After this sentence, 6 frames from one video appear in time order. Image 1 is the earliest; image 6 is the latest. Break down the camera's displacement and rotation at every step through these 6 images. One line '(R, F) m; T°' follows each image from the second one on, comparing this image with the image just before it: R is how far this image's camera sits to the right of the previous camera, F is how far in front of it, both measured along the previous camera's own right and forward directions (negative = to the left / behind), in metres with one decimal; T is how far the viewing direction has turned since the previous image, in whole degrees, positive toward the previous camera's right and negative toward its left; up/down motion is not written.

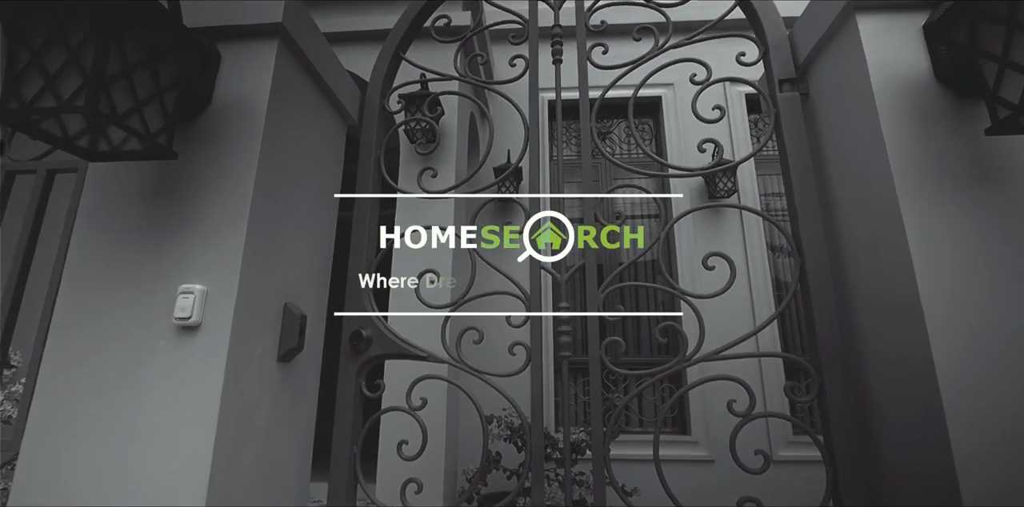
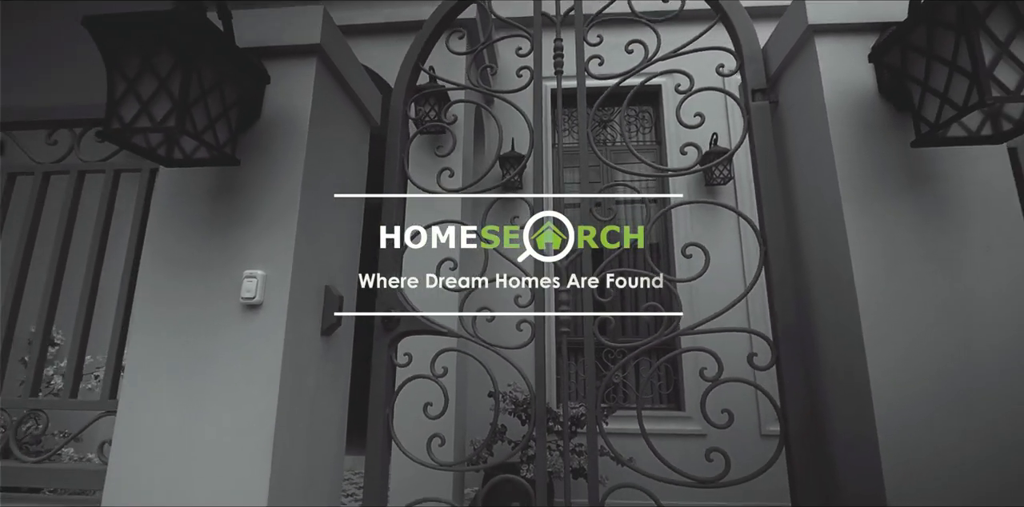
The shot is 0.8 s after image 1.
(0.0, -0.2) m; 0°
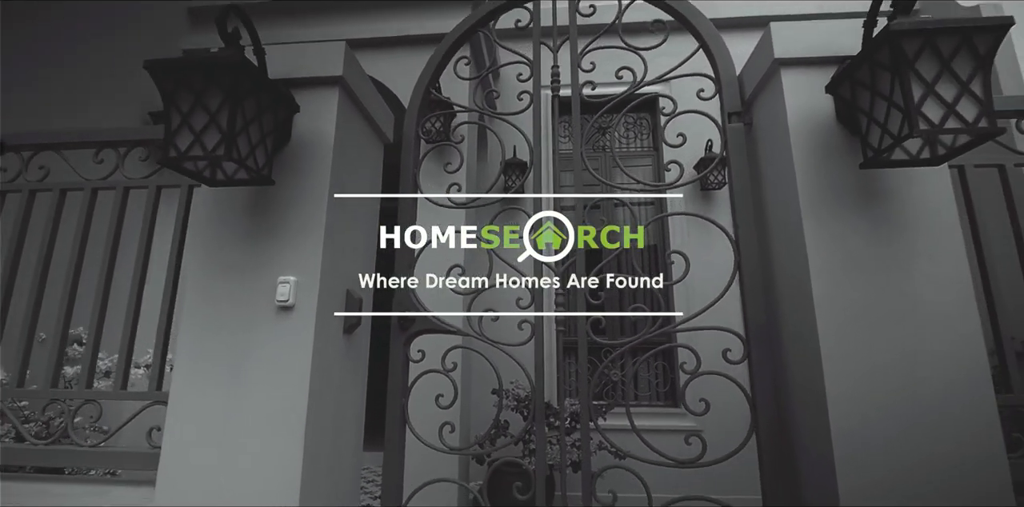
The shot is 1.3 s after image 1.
(0.0, -0.1) m; 0°
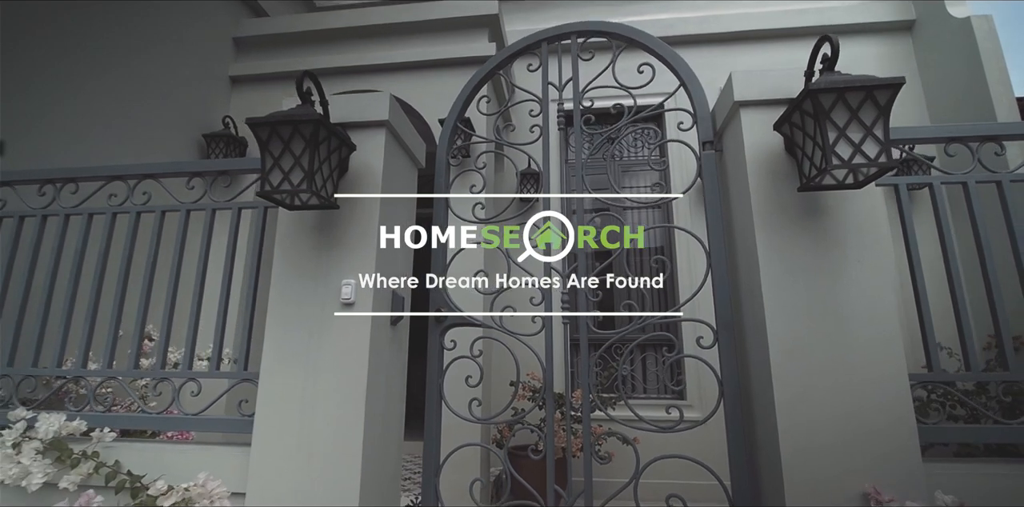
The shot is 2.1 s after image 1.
(0.0, -0.3) m; -2°
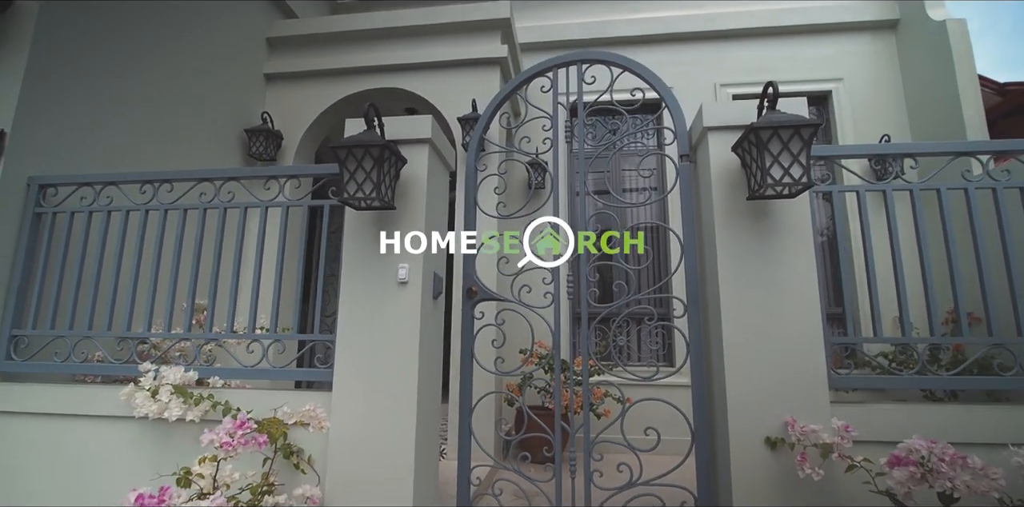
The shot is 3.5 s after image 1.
(-0.1, -0.5) m; 0°
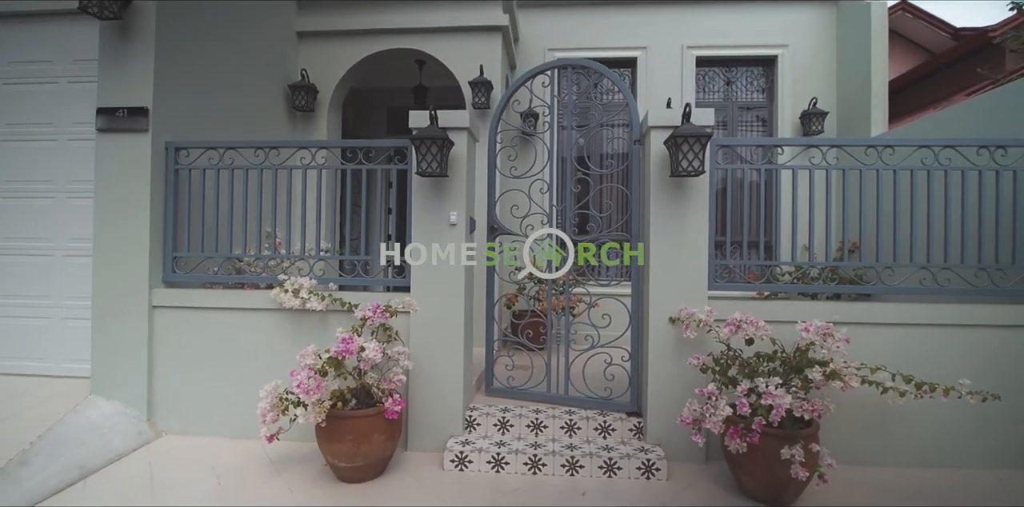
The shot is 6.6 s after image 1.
(-0.2, -1.2) m; +2°
